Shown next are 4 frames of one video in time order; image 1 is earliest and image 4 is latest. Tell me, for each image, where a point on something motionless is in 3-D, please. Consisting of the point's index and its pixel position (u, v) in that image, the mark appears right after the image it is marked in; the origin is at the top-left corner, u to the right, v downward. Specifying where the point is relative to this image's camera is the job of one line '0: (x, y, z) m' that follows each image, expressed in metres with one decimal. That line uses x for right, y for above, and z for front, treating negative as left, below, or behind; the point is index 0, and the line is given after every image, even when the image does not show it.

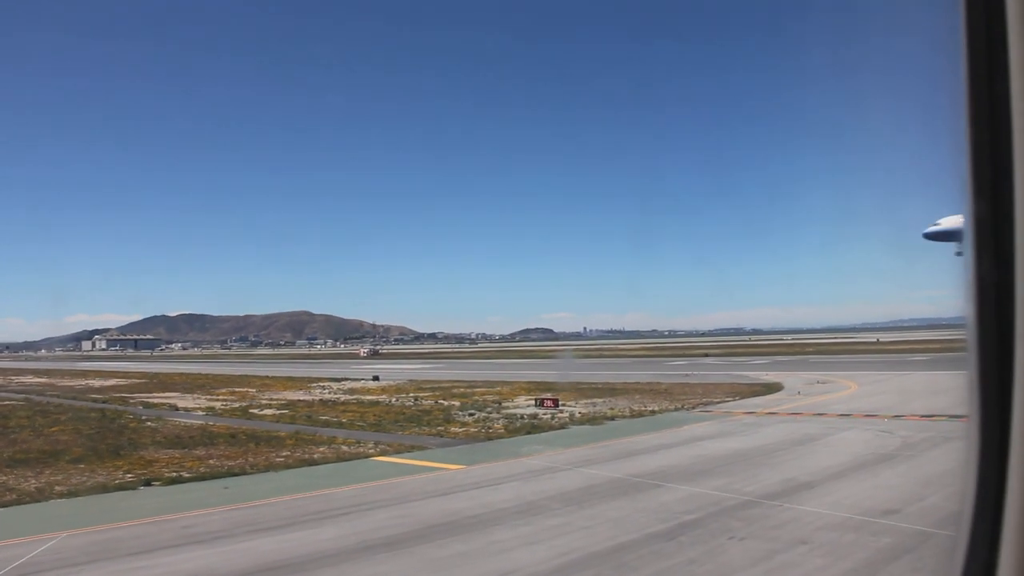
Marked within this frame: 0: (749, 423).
0: (+5.8, -3.3, +17.7) m
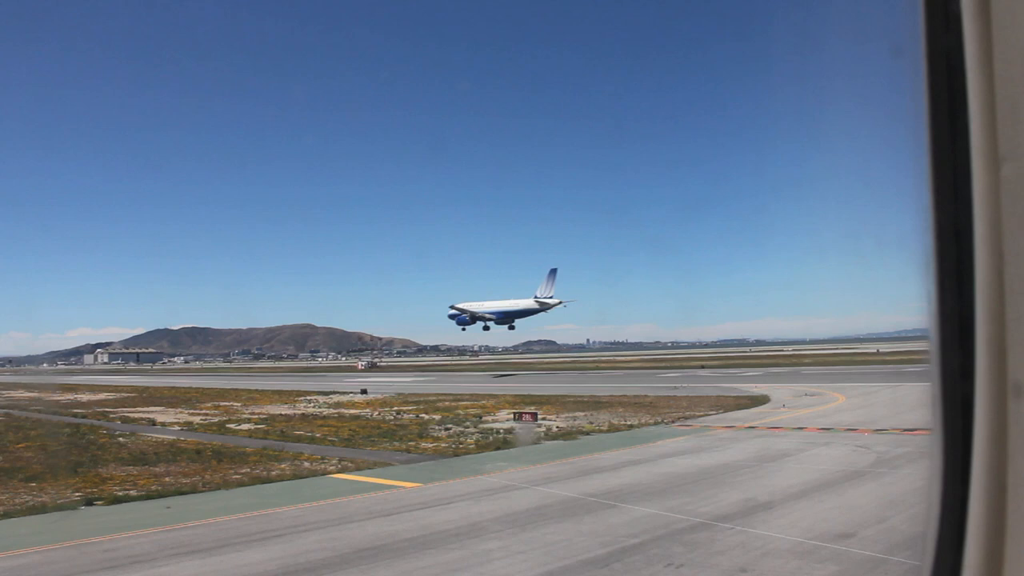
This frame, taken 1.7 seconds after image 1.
0: (+5.1, -3.6, +17.2) m
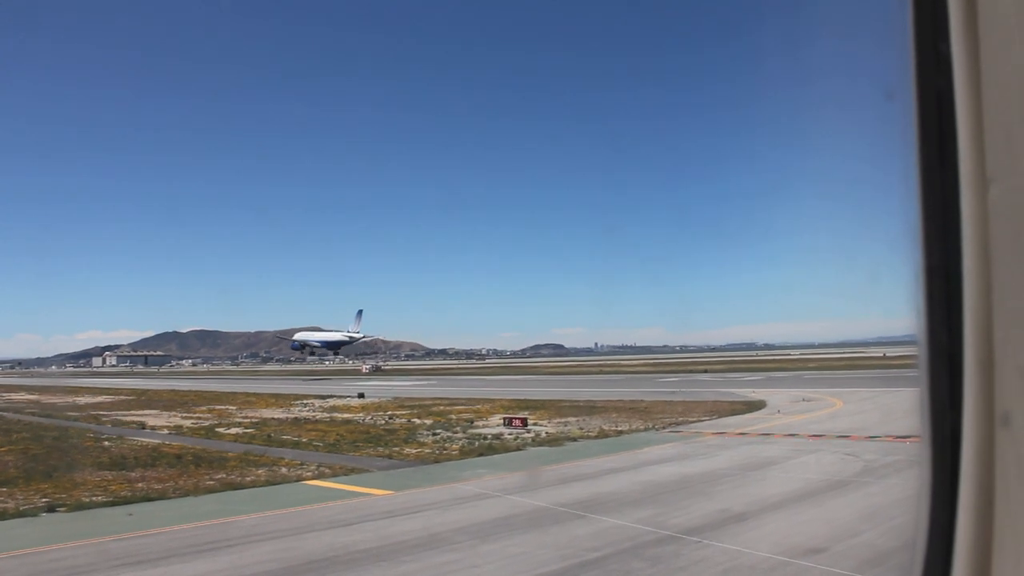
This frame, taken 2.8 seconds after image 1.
0: (+4.7, -3.6, +16.8) m
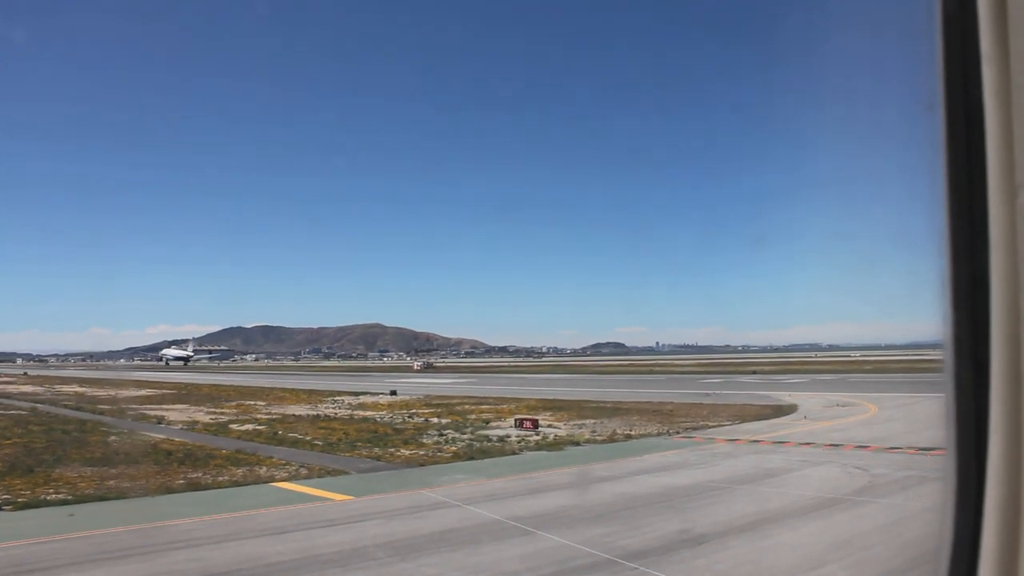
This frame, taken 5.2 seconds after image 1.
0: (+4.5, -3.5, +15.5) m
